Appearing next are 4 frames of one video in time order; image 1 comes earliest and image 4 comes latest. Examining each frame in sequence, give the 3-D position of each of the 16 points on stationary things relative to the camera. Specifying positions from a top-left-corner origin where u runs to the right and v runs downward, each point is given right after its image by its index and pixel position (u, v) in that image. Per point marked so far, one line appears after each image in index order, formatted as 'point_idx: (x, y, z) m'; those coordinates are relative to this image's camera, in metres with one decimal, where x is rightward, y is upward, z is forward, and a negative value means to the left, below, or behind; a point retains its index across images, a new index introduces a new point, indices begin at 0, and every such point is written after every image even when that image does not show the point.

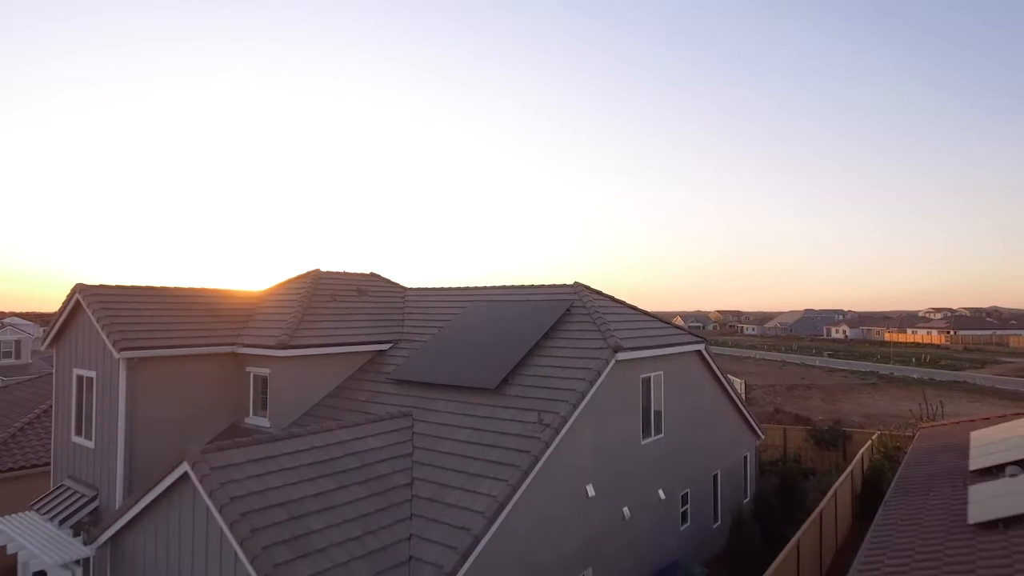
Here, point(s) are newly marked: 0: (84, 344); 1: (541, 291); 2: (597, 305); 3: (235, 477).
0: (-8.4, -1.1, +12.3) m
1: (+0.7, 0.0, +14.3) m
2: (+1.8, -0.3, +13.0) m
3: (-3.5, -2.3, +8.0) m
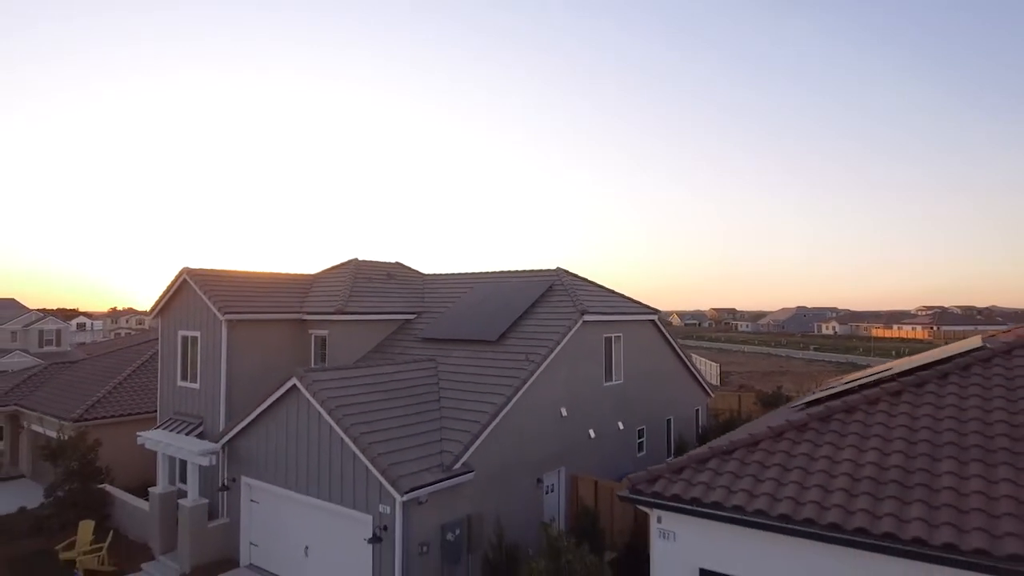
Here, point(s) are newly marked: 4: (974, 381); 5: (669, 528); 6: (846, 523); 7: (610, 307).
0: (-8.5, -0.6, +16.5) m
1: (+0.6, +0.4, +18.5) m
2: (+1.7, +0.1, +17.2) m
3: (-3.6, -1.9, +12.2) m
4: (+6.3, -1.4, +8.6) m
5: (+2.0, -3.0, +7.9) m
6: (+3.5, -2.5, +6.7) m
7: (+2.7, -0.5, +16.9) m
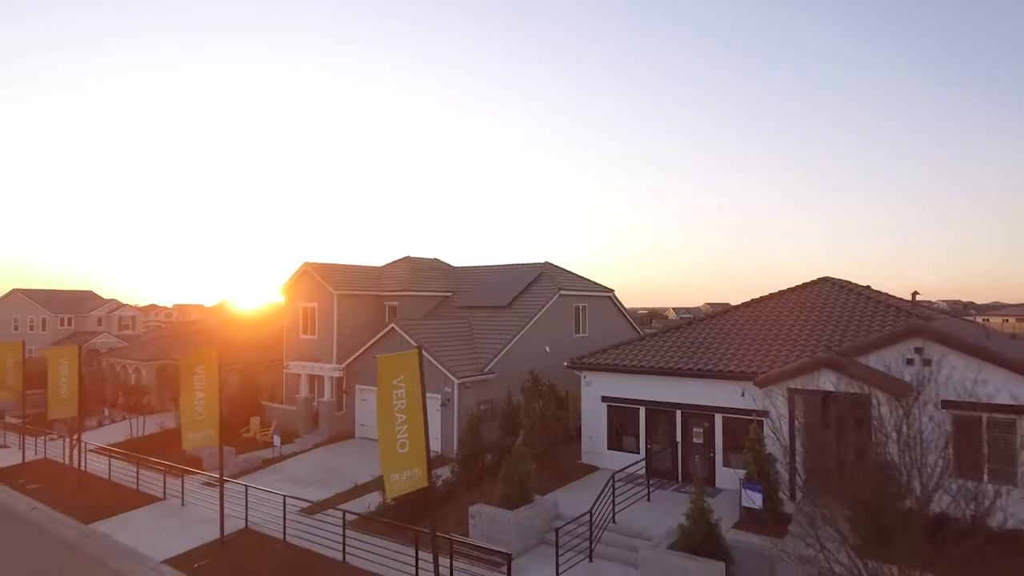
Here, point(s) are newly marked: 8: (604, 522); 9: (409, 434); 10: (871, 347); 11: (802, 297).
0: (-8.3, -0.1, +25.7) m
1: (+0.7, +1.0, +27.7) m
2: (+1.8, +0.7, +26.4) m
3: (-3.4, -1.4, +21.4) m
4: (+6.4, -0.8, +17.8) m
5: (+2.1, -2.5, +17.1) m
6: (+3.7, -2.0, +15.9) m
7: (+2.8, 0.0, +26.1) m
8: (+1.9, -4.8, +12.7) m
9: (-1.6, -2.2, +9.5) m
10: (+7.2, -1.2, +12.6) m
11: (+8.3, -0.2, +17.9) m
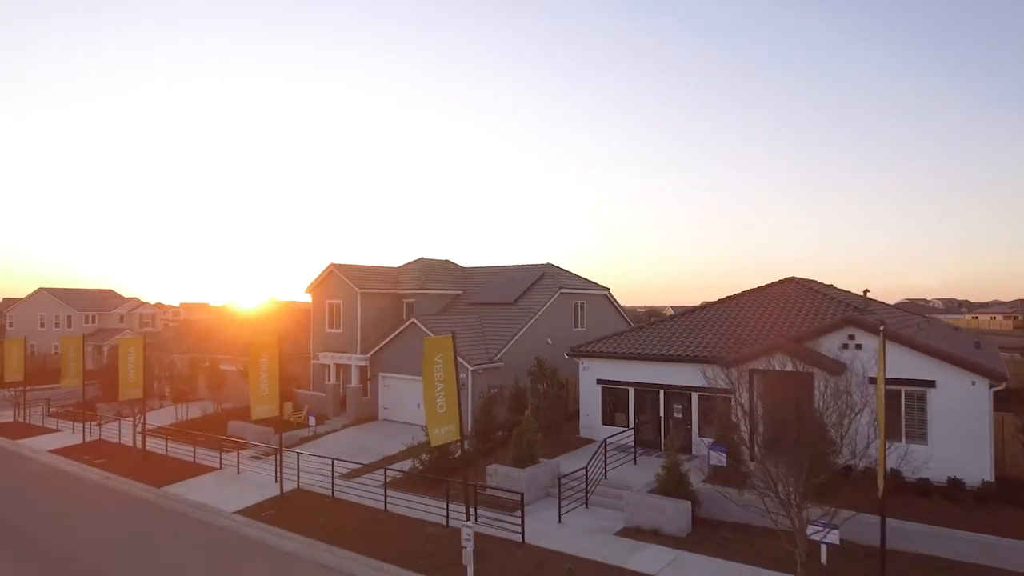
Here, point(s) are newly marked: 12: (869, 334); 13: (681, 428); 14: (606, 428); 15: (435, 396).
0: (-8.1, -0.1, +28.5) m
1: (+1.0, +1.0, +30.5) m
2: (+2.1, +0.7, +29.2) m
3: (-3.2, -1.3, +24.2) m
4: (+6.6, -0.8, +20.6) m
5: (+2.4, -2.5, +19.9) m
6: (+3.9, -1.9, +18.7) m
7: (+3.1, +0.1, +28.9) m
8: (+2.1, -4.7, +15.5) m
9: (-1.3, -2.2, +12.3) m
10: (+7.5, -1.1, +15.4) m
11: (+8.6, -0.2, +20.7) m
12: (+8.4, -1.1, +14.8) m
13: (+4.9, -4.1, +18.1) m
14: (+2.9, -4.4, +19.5) m
15: (-1.5, -2.1, +12.2) m
